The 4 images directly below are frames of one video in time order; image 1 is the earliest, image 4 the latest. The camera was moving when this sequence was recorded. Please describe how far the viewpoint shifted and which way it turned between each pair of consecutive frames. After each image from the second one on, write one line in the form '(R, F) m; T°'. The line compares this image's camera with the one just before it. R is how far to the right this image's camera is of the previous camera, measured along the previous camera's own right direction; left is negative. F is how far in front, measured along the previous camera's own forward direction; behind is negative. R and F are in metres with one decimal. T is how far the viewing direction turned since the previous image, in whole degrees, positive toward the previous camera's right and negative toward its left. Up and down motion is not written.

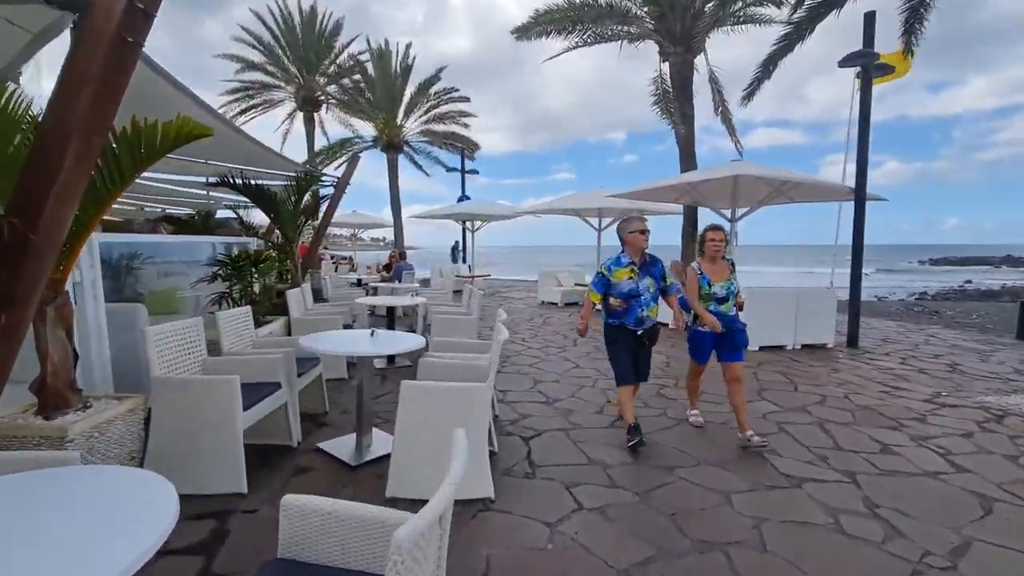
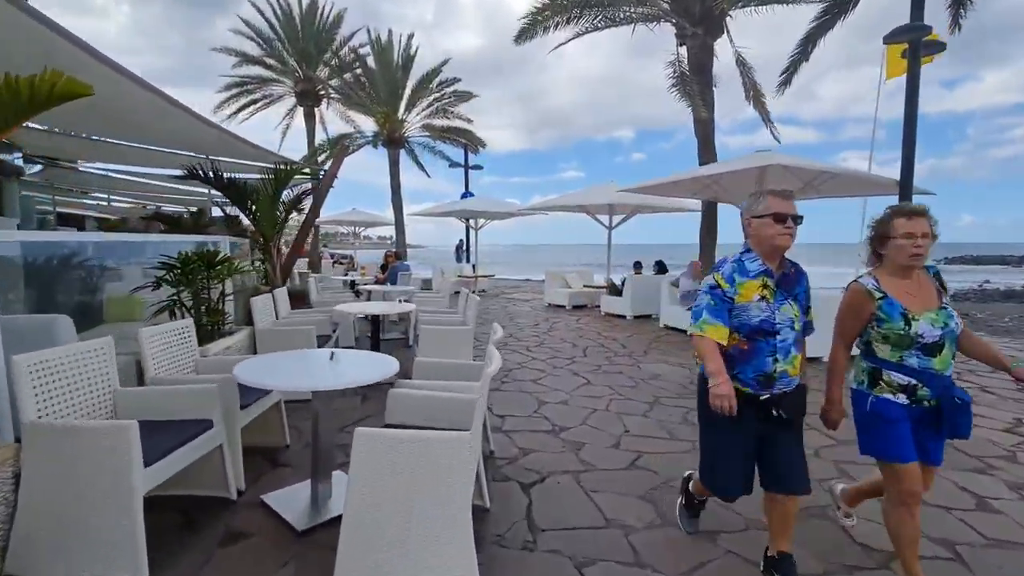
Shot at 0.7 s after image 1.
(+0.1, +0.8) m; -1°
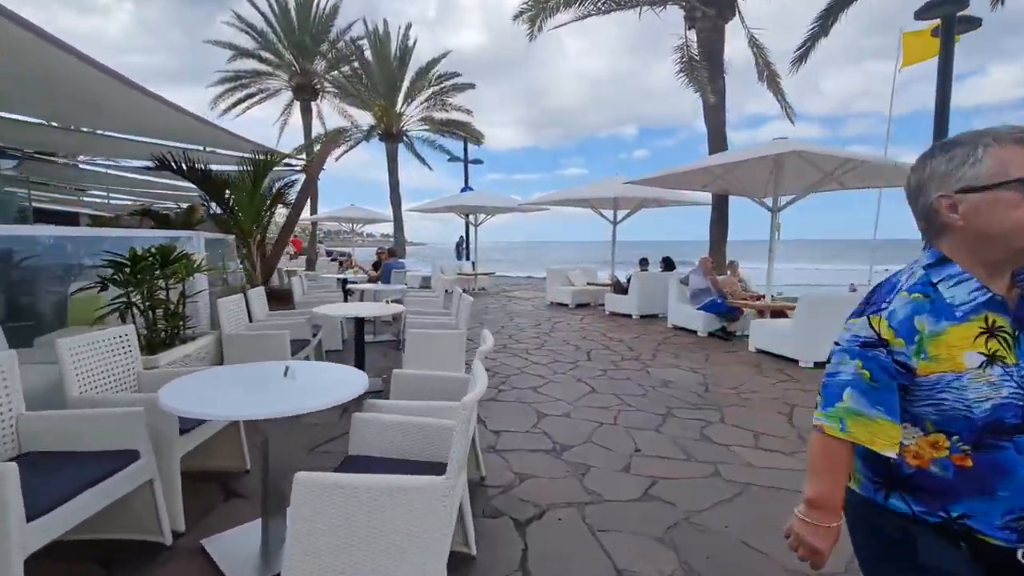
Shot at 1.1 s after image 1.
(+0.1, +0.5) m; 0°
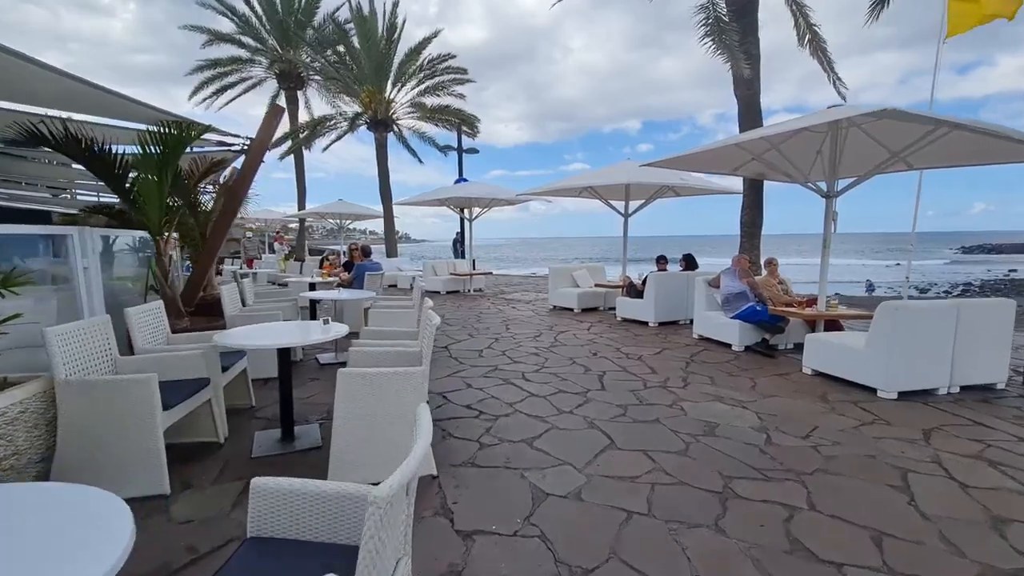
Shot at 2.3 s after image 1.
(+0.1, +1.5) m; 0°
